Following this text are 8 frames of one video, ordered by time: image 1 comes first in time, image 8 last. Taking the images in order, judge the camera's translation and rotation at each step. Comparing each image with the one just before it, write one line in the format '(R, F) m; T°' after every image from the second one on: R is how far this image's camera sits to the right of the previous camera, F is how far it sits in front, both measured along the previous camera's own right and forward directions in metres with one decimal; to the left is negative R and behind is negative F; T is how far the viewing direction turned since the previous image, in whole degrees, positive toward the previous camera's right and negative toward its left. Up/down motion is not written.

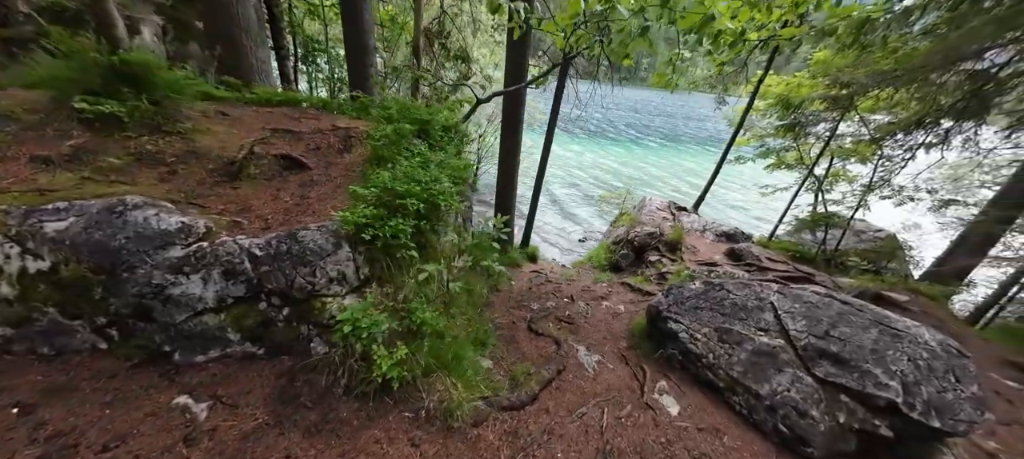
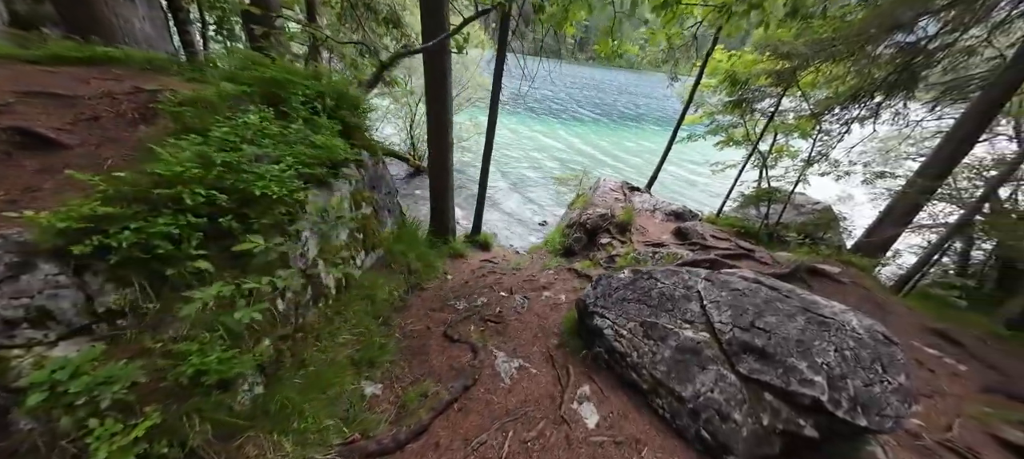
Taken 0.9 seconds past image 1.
(+0.7, +0.5) m; +5°
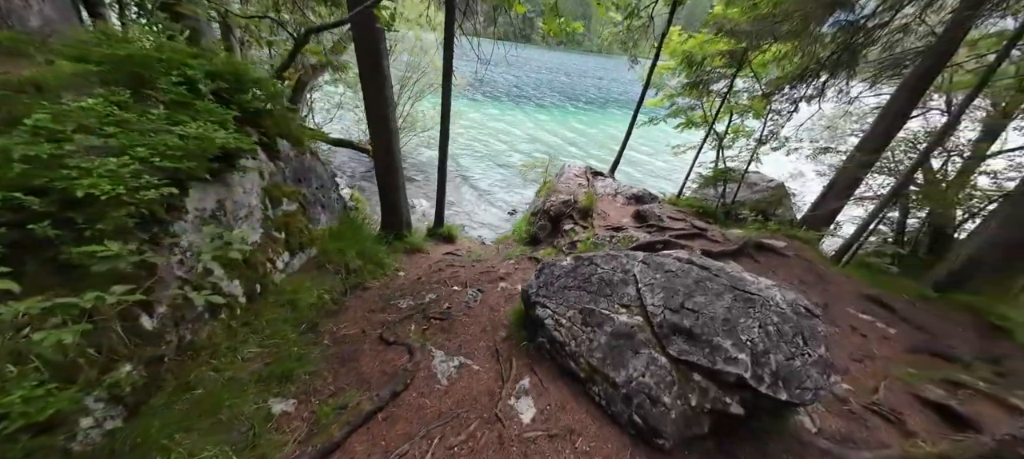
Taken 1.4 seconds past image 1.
(+0.4, +0.1) m; +4°
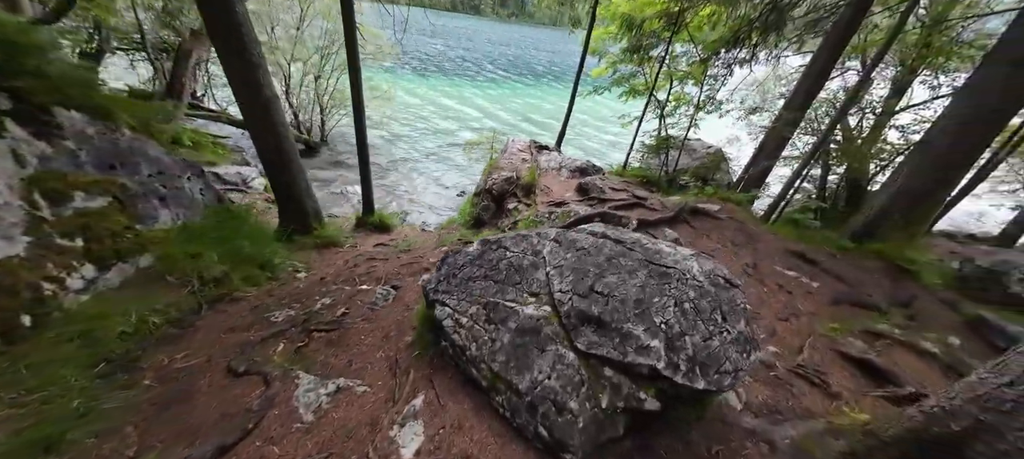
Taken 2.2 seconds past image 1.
(+0.6, +0.5) m; +6°
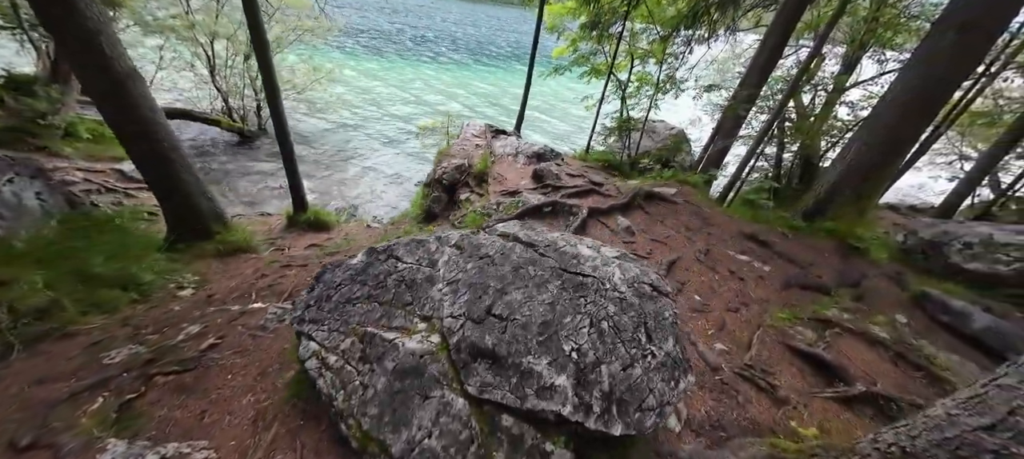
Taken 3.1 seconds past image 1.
(+0.6, +0.5) m; +4°
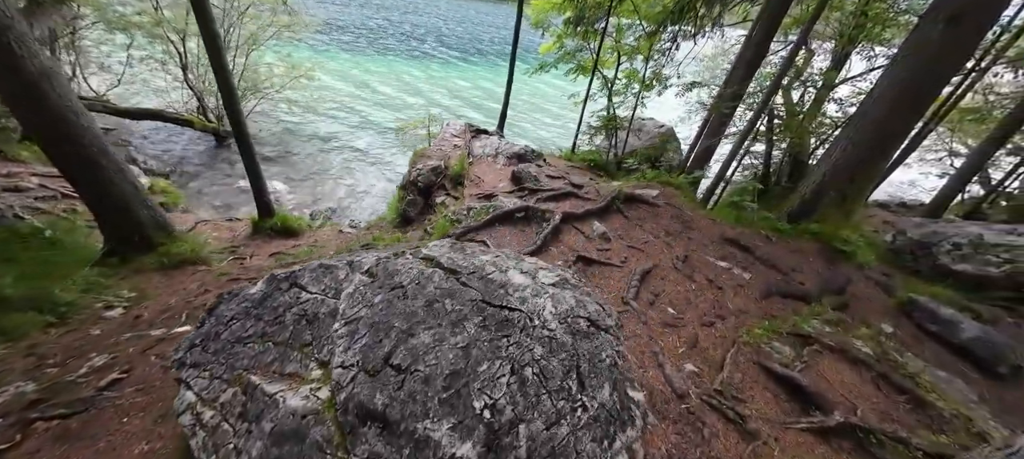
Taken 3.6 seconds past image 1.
(+0.4, +0.3) m; +1°
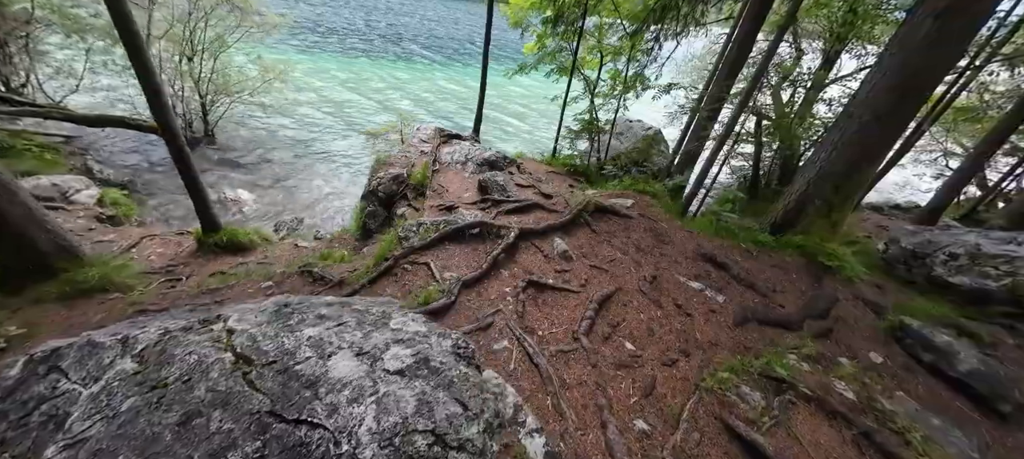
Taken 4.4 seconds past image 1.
(+0.6, +0.5) m; 0°
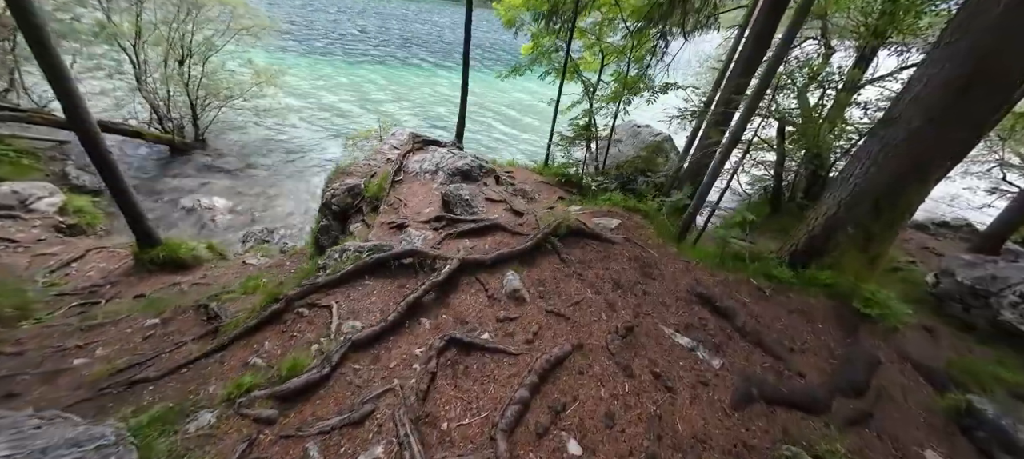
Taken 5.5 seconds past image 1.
(+0.8, +0.9) m; -3°
